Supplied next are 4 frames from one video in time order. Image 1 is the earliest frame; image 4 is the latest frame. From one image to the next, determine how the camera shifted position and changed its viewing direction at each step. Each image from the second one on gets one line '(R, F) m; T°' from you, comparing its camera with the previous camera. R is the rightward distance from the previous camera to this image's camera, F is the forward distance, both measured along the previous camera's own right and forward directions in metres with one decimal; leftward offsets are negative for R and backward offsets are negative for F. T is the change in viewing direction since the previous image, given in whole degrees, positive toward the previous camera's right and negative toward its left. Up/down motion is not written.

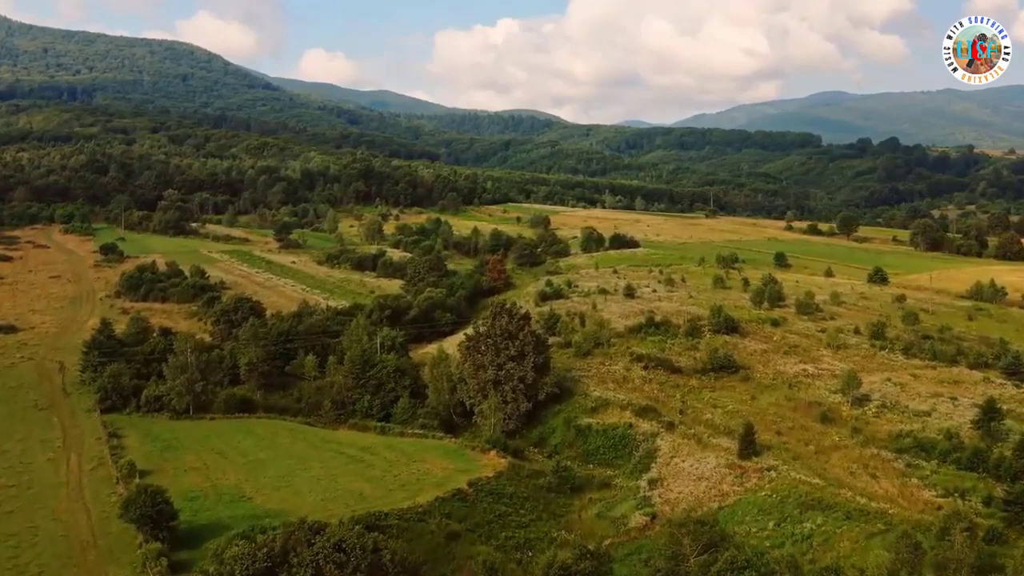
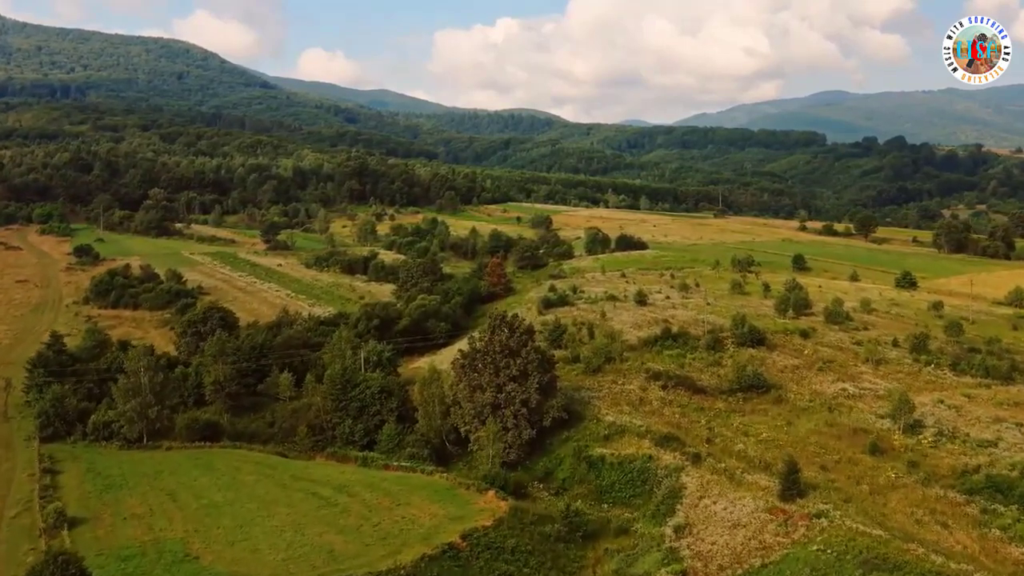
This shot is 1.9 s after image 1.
(-0.1, +5.9) m; 0°
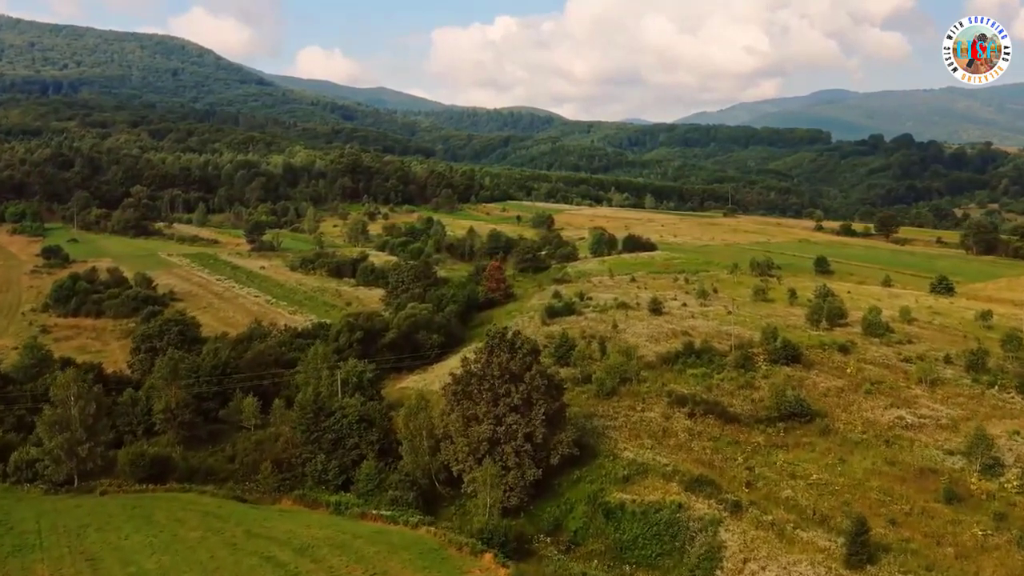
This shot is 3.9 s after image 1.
(-0.1, +6.4) m; 0°
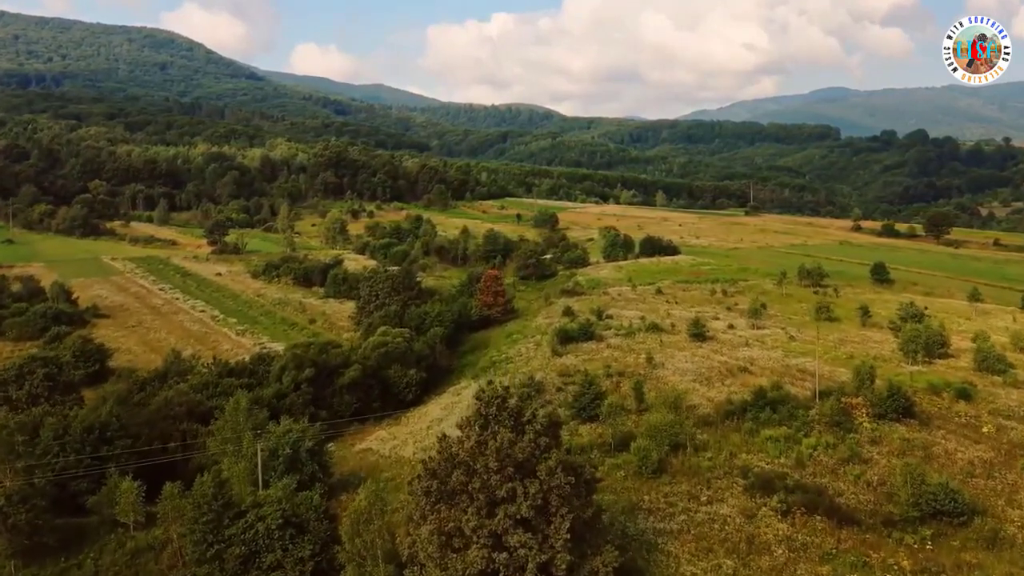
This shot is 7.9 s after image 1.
(-0.3, +12.9) m; 0°
